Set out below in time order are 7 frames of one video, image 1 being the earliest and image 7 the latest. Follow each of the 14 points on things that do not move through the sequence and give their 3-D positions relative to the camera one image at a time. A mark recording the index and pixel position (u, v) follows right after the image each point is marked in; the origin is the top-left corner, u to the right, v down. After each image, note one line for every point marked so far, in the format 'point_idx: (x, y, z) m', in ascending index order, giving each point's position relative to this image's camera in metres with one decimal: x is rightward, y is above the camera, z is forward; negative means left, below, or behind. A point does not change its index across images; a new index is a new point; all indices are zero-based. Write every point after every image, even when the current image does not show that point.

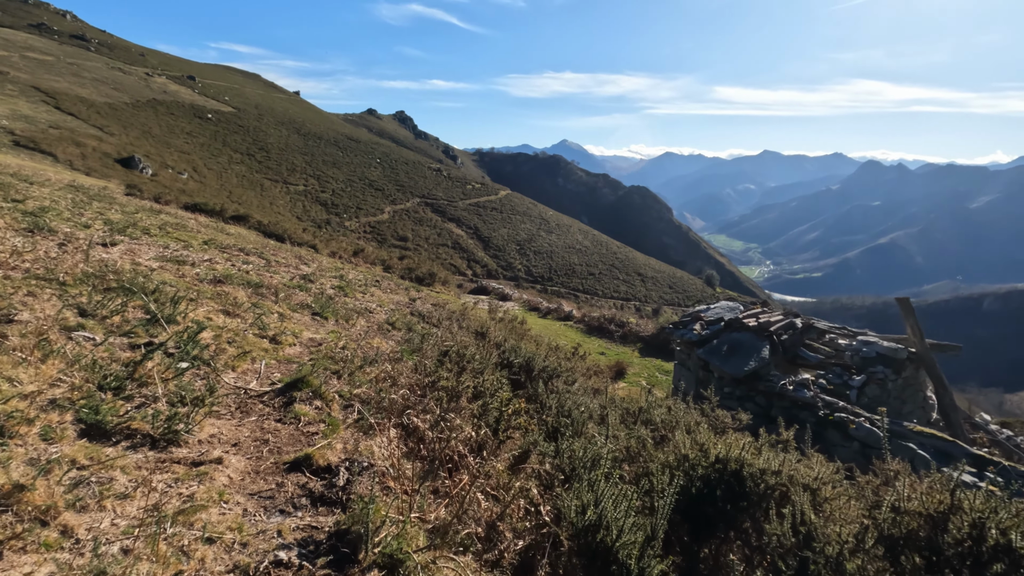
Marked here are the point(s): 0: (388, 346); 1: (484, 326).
0: (-1.6, -0.7, +6.7) m
1: (-0.5, -0.8, +9.8) m
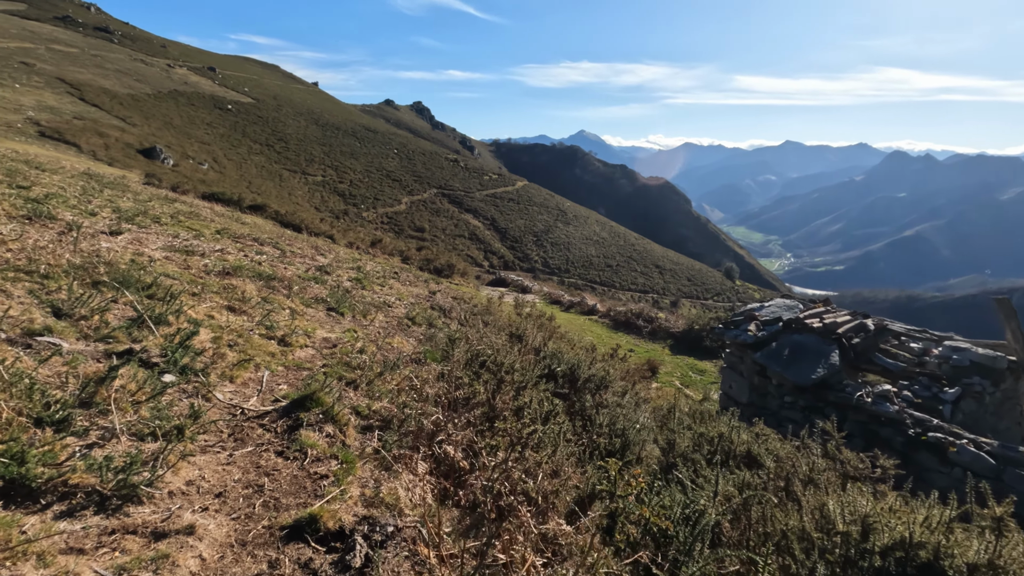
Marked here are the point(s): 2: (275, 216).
0: (-1.2, -0.7, +6.1) m
1: (0.0, -0.7, +9.1) m
2: (-8.5, +2.6, +19.1) m
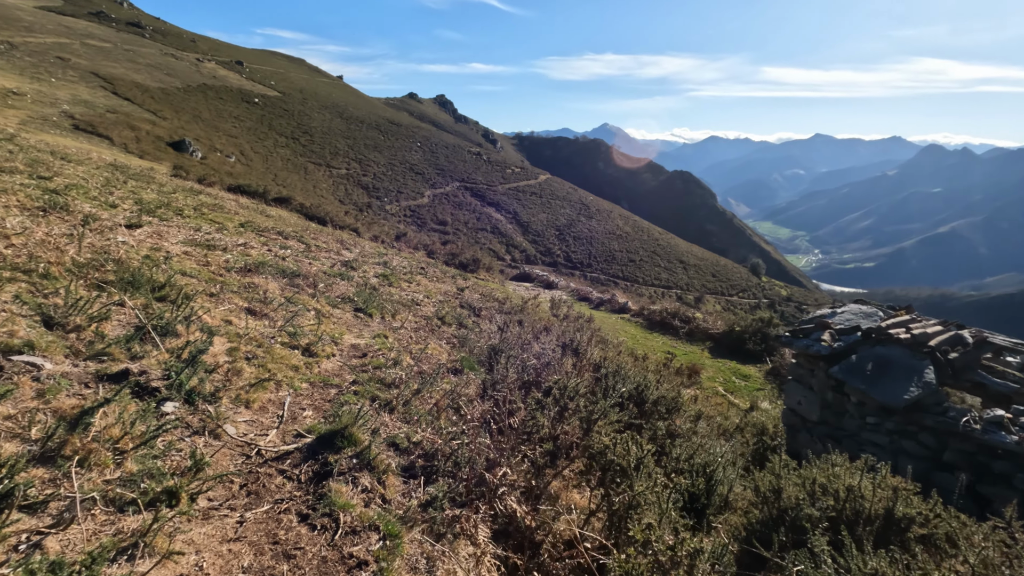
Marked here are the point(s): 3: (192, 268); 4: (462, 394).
0: (-0.7, -0.7, +5.5) m
1: (+0.6, -0.7, +8.5) m
2: (-7.4, +2.8, +18.8) m
3: (-3.4, +0.2, +5.7) m
4: (-0.4, -0.8, +4.0) m
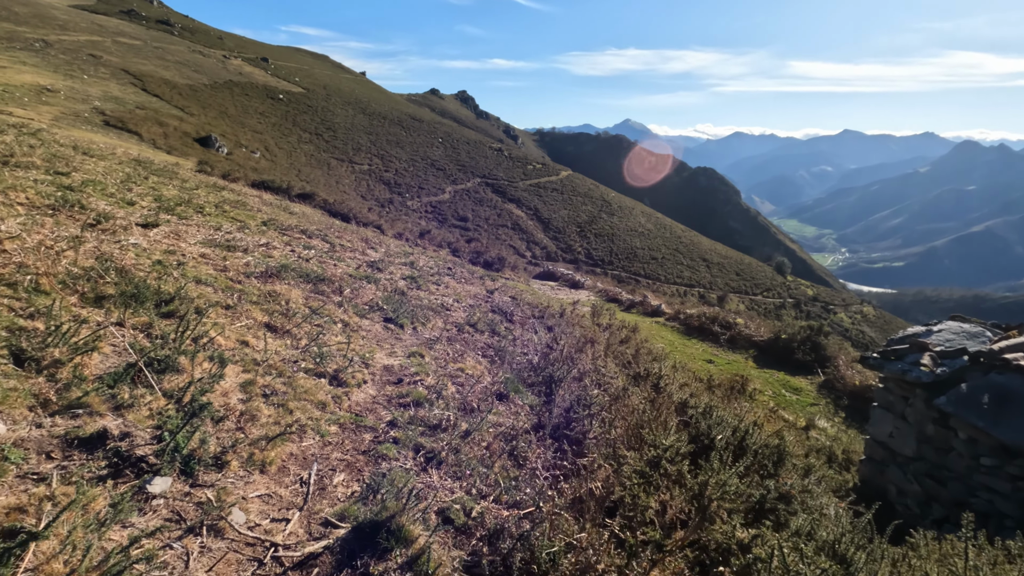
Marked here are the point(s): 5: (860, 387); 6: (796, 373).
0: (-0.2, -0.8, +4.9) m
1: (+1.1, -0.8, +7.8) m
2: (-6.5, +2.9, +18.4) m
3: (-2.9, +0.1, +5.1) m
4: (0.0, -0.9, +3.3) m
5: (+6.8, -1.9, +10.6) m
6: (+6.4, -1.9, +12.0) m
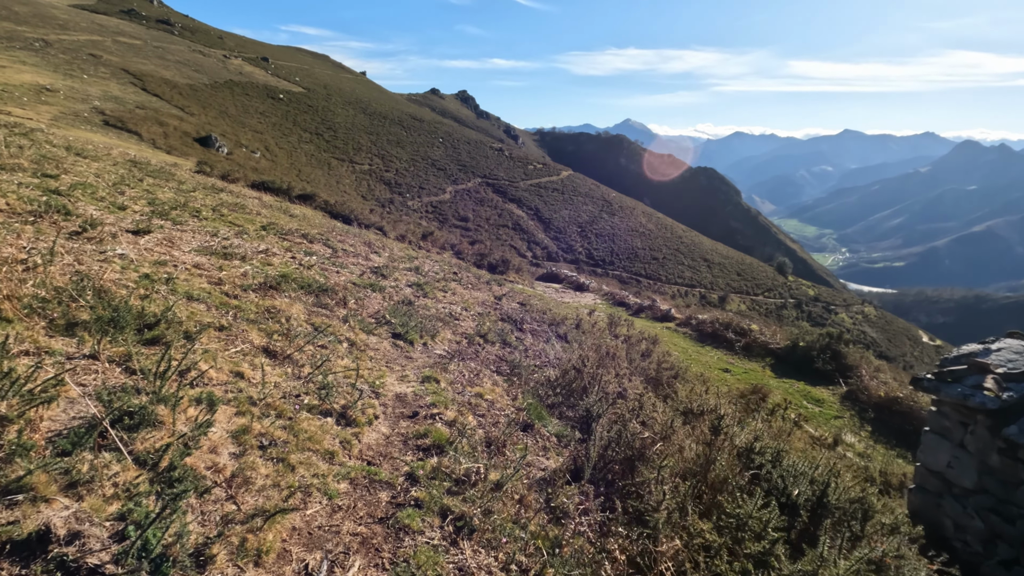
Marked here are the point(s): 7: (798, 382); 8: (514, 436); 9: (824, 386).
0: (0.0, -0.9, +4.4) m
1: (+1.3, -0.9, +7.4) m
2: (-6.3, +2.7, +17.9) m
3: (-2.7, 0.0, +4.7) m
4: (+0.2, -1.1, +2.8) m
5: (+7.0, -2.1, +10.1) m
6: (+6.6, -2.0, +11.5) m
7: (+6.1, -2.0, +11.5) m
8: (0.0, -1.0, +3.6) m
9: (+6.6, -2.1, +11.4) m
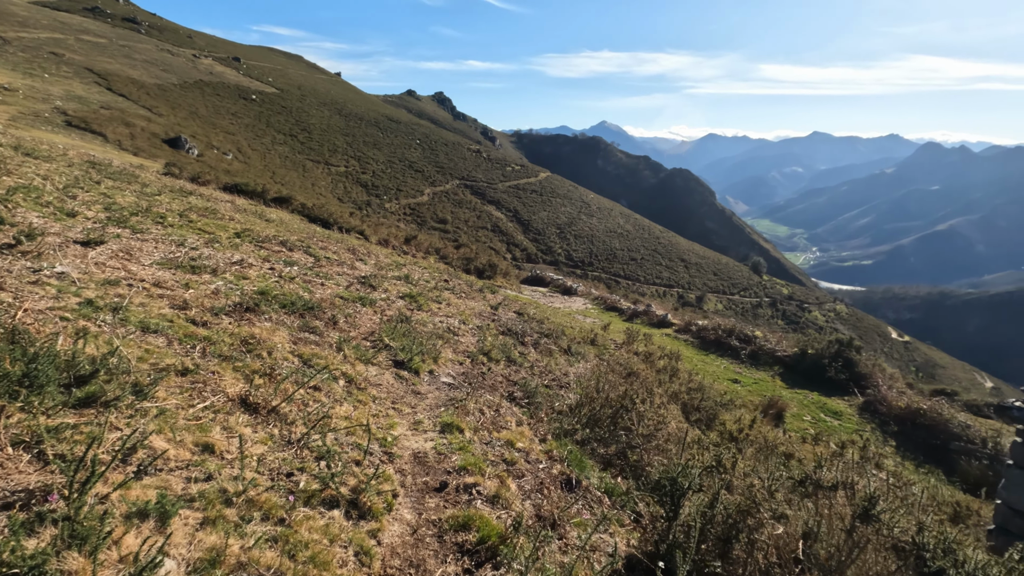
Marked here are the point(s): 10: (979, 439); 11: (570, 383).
0: (+0.2, -1.1, +3.6) m
1: (+1.5, -1.1, +6.6) m
2: (-6.6, +2.5, +16.9) m
3: (-2.5, -0.2, +3.8) m
4: (+0.6, -1.2, +2.1) m
5: (+7.1, -2.2, +9.6) m
6: (+6.5, -2.1, +11.0) m
7: (+6.1, -2.1, +10.9) m
8: (+0.3, -1.1, +2.8) m
9: (+6.6, -2.2, +10.8) m
10: (+7.3, -2.4, +8.4) m
11: (+0.8, -1.3, +7.3) m
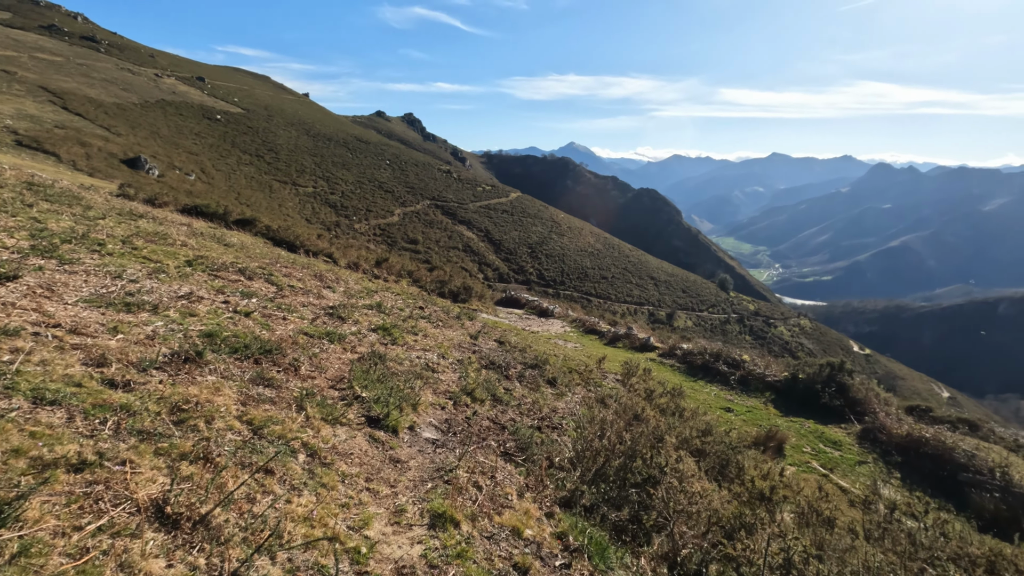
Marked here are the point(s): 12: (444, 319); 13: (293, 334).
0: (+0.3, -1.4, +2.9) m
1: (+1.3, -1.4, +6.0) m
2: (-7.3, +1.6, +15.9) m
3: (-2.5, -0.5, +2.9) m
4: (+0.7, -1.4, +1.3) m
5: (+6.8, -2.6, +9.2) m
6: (+6.2, -2.6, +10.5) m
7: (+5.7, -2.6, +10.4) m
8: (+0.4, -1.4, +2.1) m
9: (+6.3, -2.6, +10.4) m
10: (+7.1, -2.7, +8.0) m
11: (+0.6, -1.7, +6.5) m
12: (-1.4, -0.7, +11.5) m
13: (-2.4, -0.5, +6.0) m
